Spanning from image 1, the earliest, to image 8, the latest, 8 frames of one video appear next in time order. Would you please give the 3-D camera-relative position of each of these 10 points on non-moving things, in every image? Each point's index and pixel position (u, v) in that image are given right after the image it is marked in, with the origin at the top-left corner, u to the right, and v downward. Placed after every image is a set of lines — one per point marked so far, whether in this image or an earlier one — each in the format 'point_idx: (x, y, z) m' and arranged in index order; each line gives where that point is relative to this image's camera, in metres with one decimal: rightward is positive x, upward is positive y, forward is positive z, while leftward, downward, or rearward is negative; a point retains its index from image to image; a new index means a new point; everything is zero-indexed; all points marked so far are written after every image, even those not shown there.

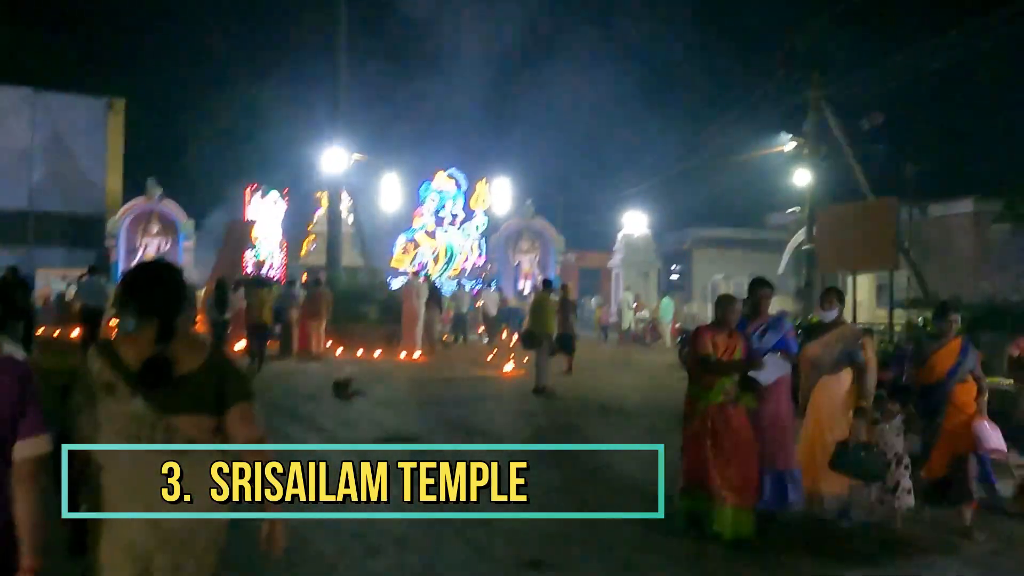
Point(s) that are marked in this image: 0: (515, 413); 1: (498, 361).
0: (0.0, -1.5, +12.5) m
1: (-0.3, -1.5, +19.4) m
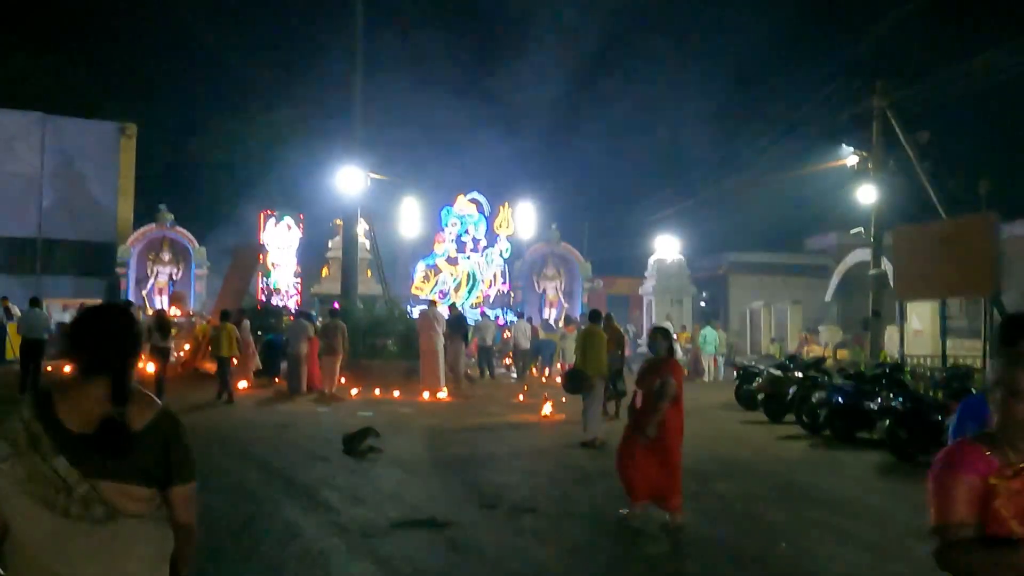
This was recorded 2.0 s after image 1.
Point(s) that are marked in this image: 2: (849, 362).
0: (+0.5, -1.9, +10.3) m
1: (+0.4, -2.1, +17.2) m
2: (+6.0, -1.3, +16.5) m
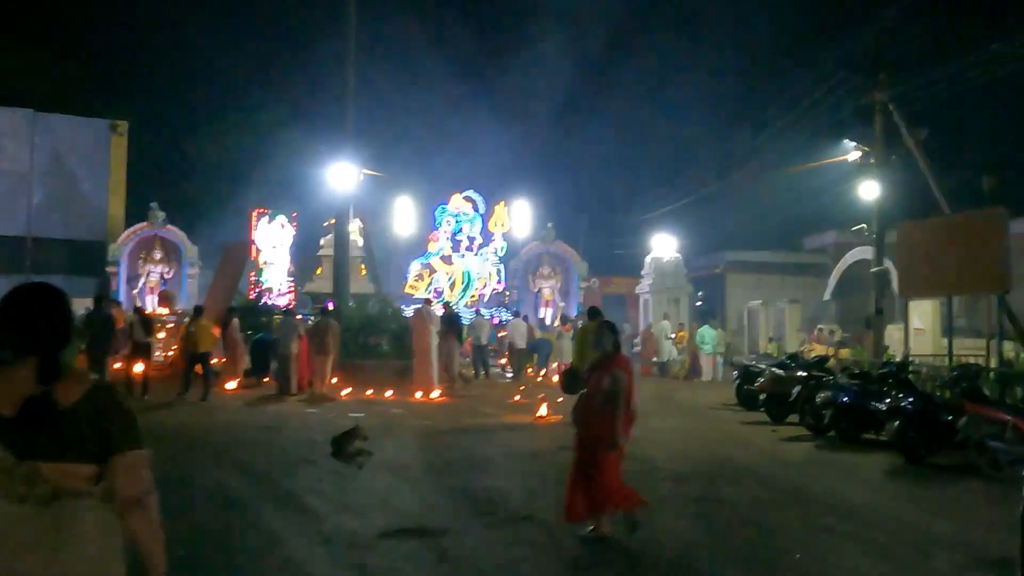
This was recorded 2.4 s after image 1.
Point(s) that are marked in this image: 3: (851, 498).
0: (+0.5, -1.9, +9.9) m
1: (+0.3, -2.0, +16.8) m
2: (+5.9, -1.3, +16.1) m
3: (+3.3, -2.0, +9.1) m
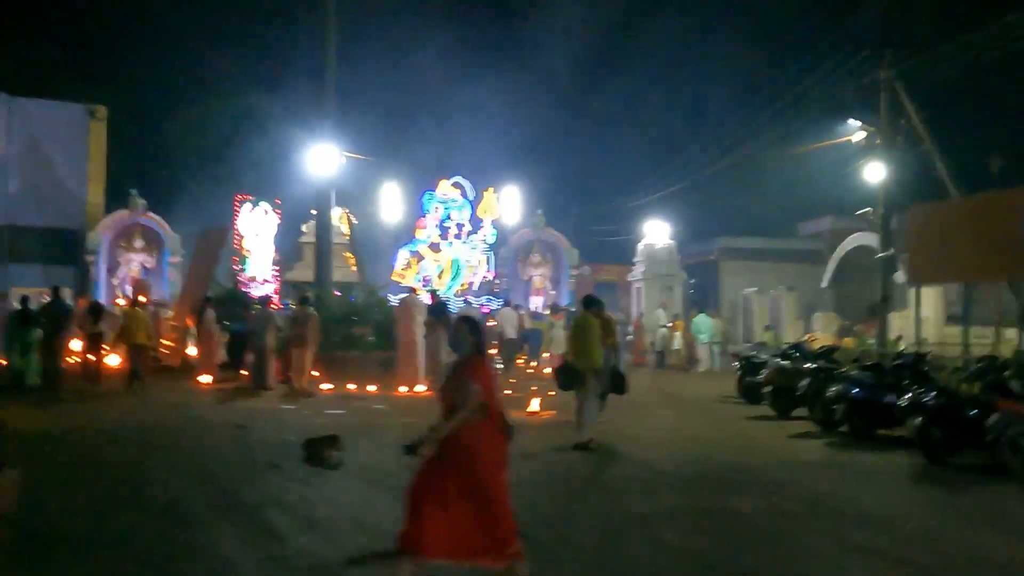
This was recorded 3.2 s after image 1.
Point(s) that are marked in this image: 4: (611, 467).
0: (+0.4, -1.7, +9.0) m
1: (+0.1, -1.8, +15.9) m
2: (+5.7, -1.0, +15.2) m
3: (+3.2, -1.9, +8.2) m
4: (+0.9, -1.8, +9.0) m
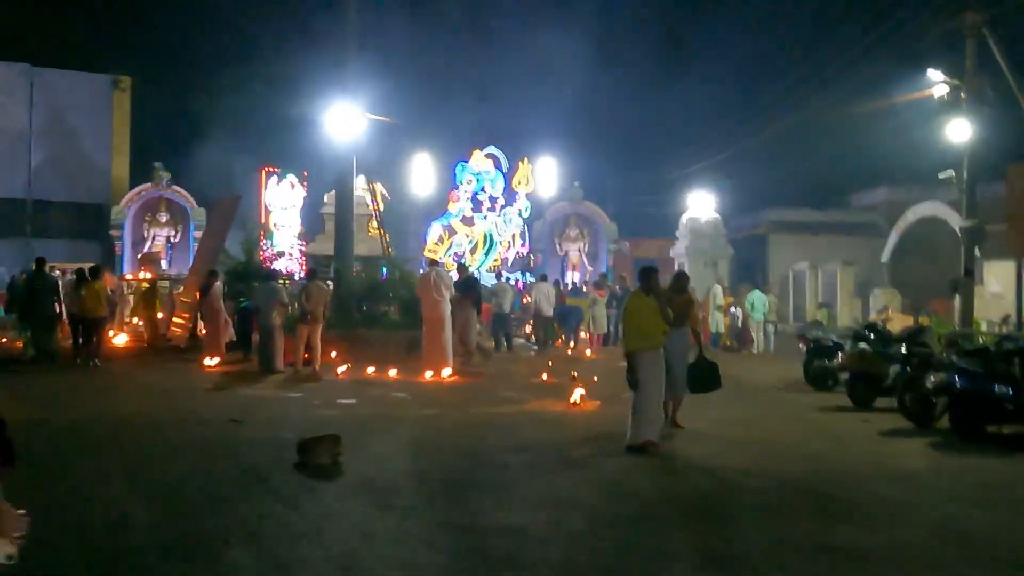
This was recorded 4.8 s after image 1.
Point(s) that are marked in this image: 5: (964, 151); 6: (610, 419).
0: (+0.7, -1.5, +7.2) m
1: (+0.7, -1.4, +14.1) m
2: (+6.3, -0.6, +13.2) m
3: (+3.5, -1.7, +6.3) m
4: (+1.3, -1.5, +7.2) m
5: (+8.4, +2.6, +17.3) m
6: (+1.1, -1.5, +10.3) m
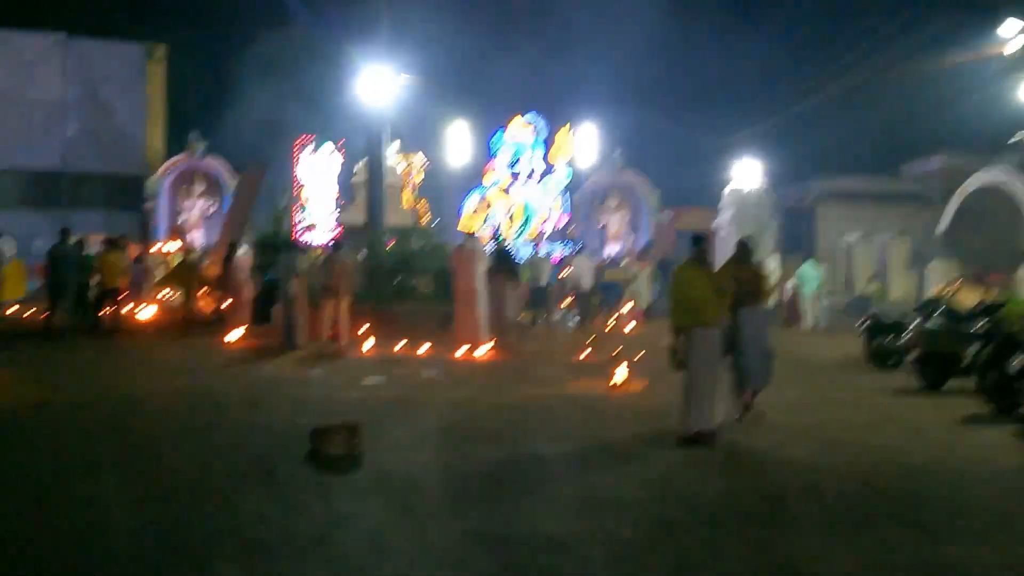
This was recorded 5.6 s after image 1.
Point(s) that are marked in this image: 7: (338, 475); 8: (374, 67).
0: (+0.9, -1.3, +6.3) m
1: (+1.2, -1.0, +13.2) m
2: (+6.8, -0.3, +12.1) m
3: (+3.7, -1.5, +5.4) m
4: (+1.5, -1.3, +6.3) m
5: (+9.0, +3.0, +16.0) m
6: (+1.5, -1.2, +9.4) m
7: (-1.2, -1.3, +6.3) m
8: (-2.8, +4.5, +18.8) m
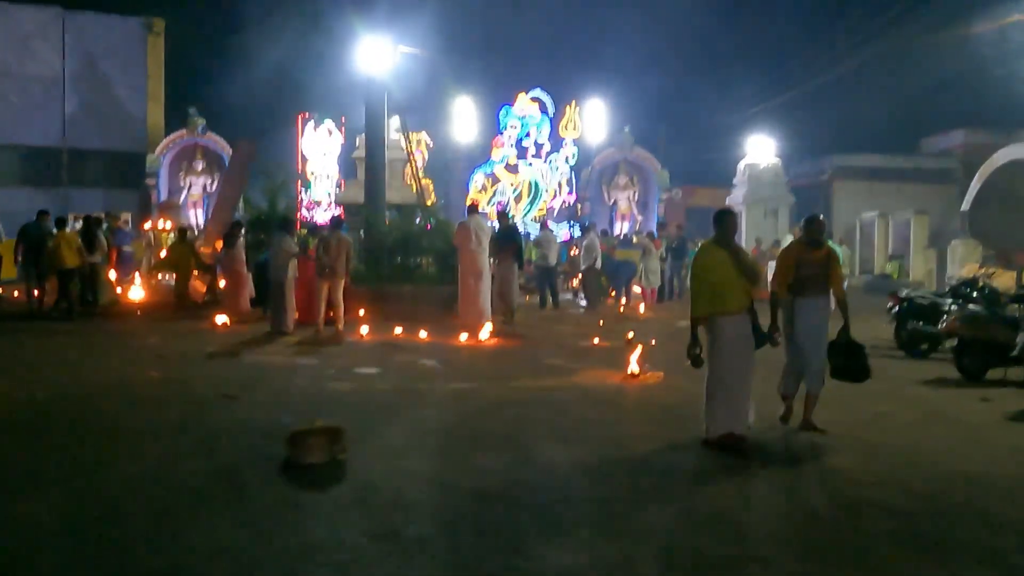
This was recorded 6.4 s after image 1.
0: (+1.0, -1.2, +5.5) m
1: (+1.3, -0.8, +12.4) m
2: (+6.8, -0.1, +11.2) m
3: (+3.7, -1.5, +4.5) m
4: (+1.5, -1.2, +5.5) m
5: (+9.1, +3.3, +15.0) m
6: (+1.5, -1.0, +8.6) m
7: (-1.2, -1.2, +5.5) m
8: (-2.7, +4.8, +17.9) m
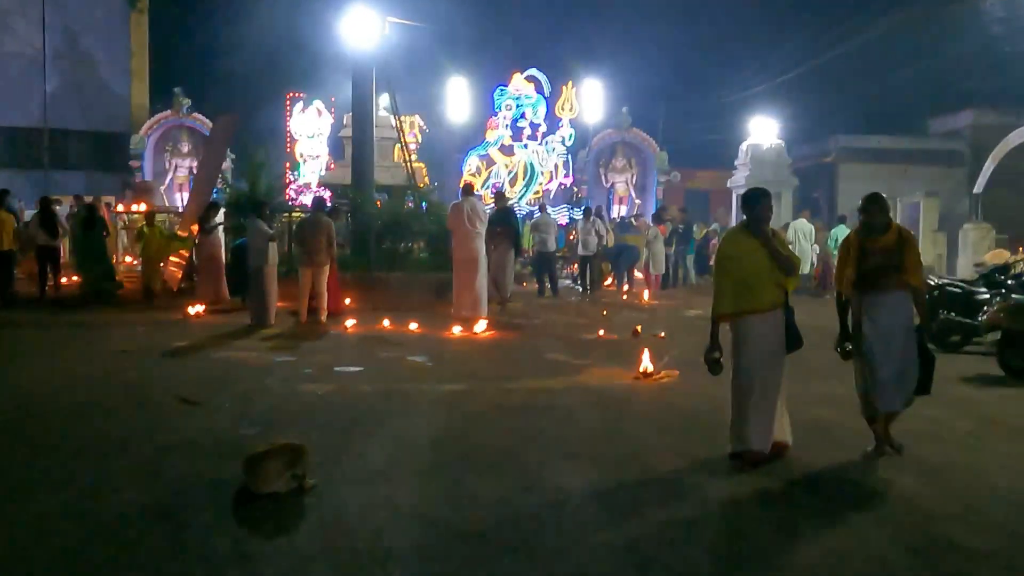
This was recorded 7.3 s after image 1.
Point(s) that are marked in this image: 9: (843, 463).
0: (+1.0, -1.2, +4.5) m
1: (+1.3, -0.6, +11.4) m
2: (+6.8, +0.1, +10.2) m
3: (+3.8, -1.4, +3.5) m
4: (+1.6, -1.2, +4.5) m
5: (+9.1, +3.5, +14.0) m
6: (+1.5, -0.9, +7.6) m
7: (-1.1, -1.1, +4.5) m
8: (-2.8, +5.1, +16.8) m
9: (+2.2, -1.1, +6.0) m
